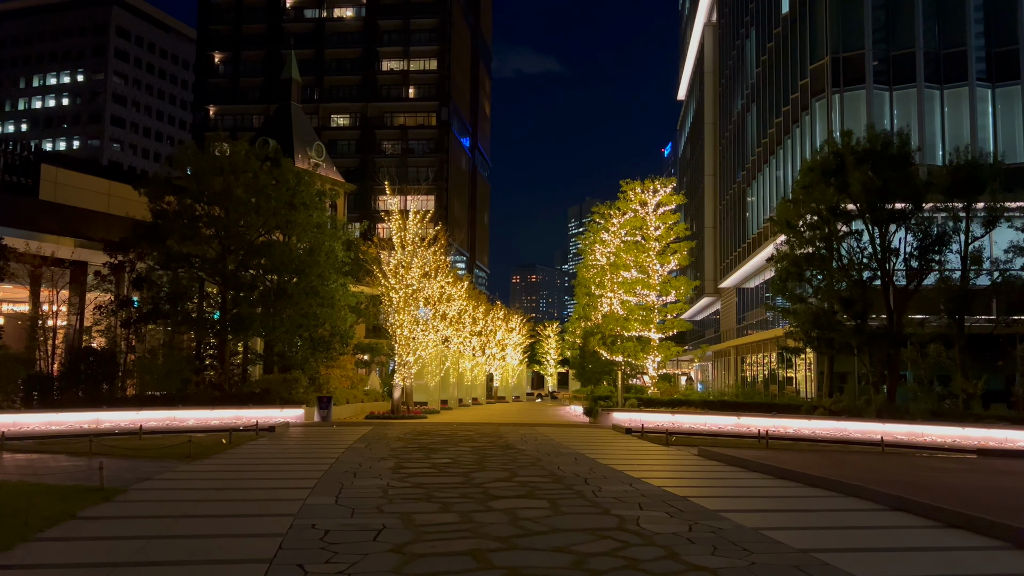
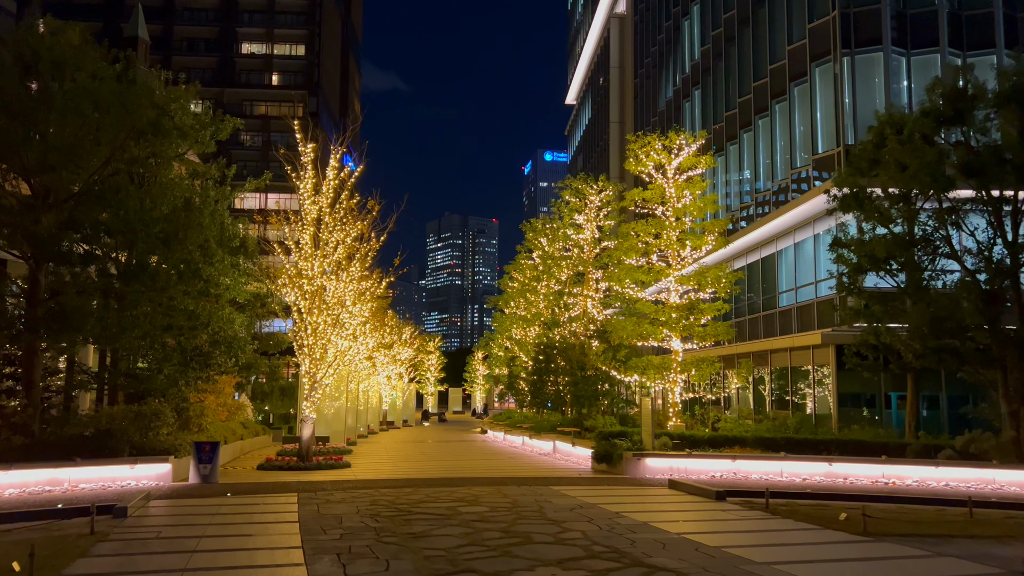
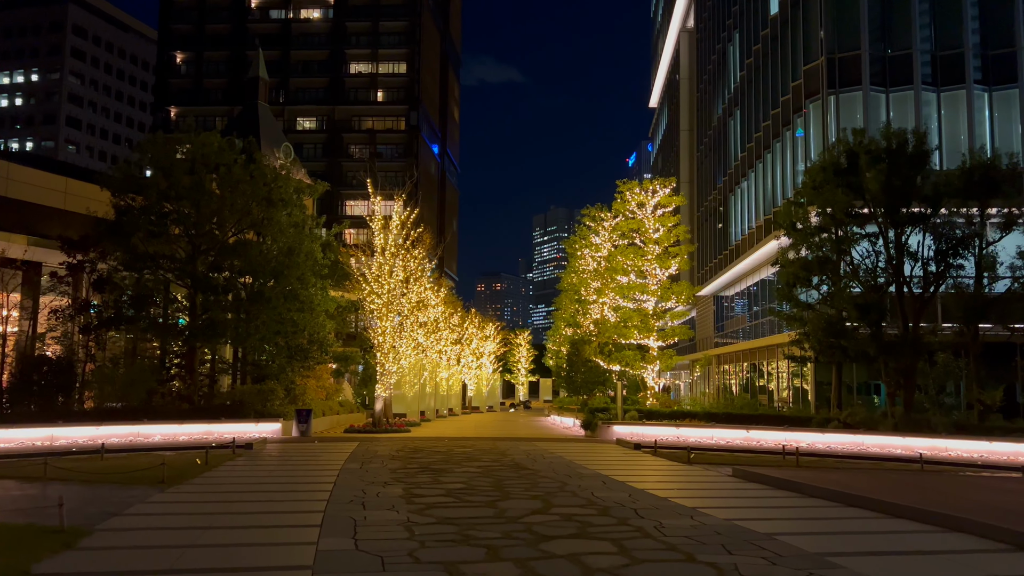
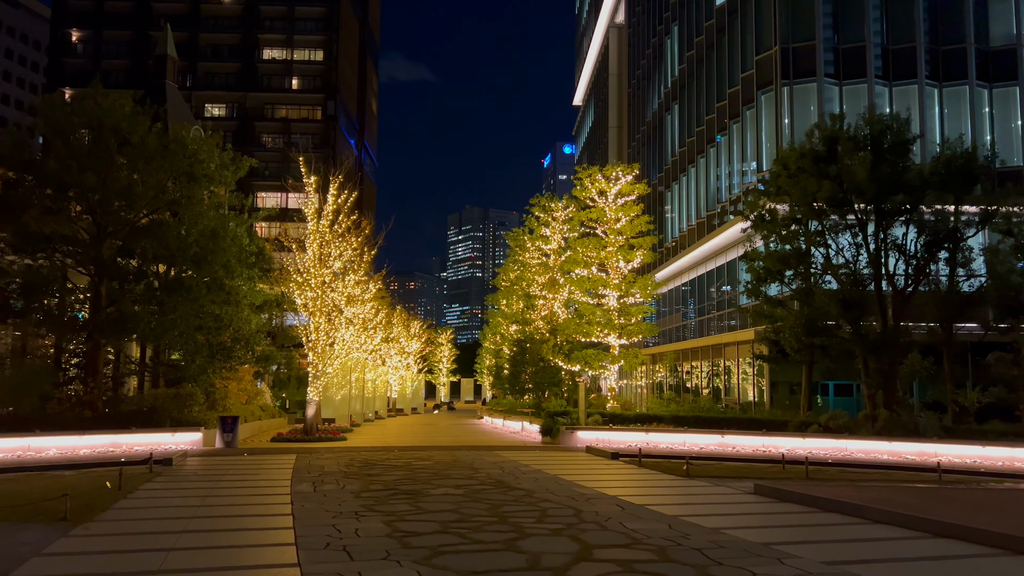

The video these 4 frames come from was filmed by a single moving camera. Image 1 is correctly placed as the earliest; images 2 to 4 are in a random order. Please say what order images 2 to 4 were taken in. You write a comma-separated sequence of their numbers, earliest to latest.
3, 4, 2
